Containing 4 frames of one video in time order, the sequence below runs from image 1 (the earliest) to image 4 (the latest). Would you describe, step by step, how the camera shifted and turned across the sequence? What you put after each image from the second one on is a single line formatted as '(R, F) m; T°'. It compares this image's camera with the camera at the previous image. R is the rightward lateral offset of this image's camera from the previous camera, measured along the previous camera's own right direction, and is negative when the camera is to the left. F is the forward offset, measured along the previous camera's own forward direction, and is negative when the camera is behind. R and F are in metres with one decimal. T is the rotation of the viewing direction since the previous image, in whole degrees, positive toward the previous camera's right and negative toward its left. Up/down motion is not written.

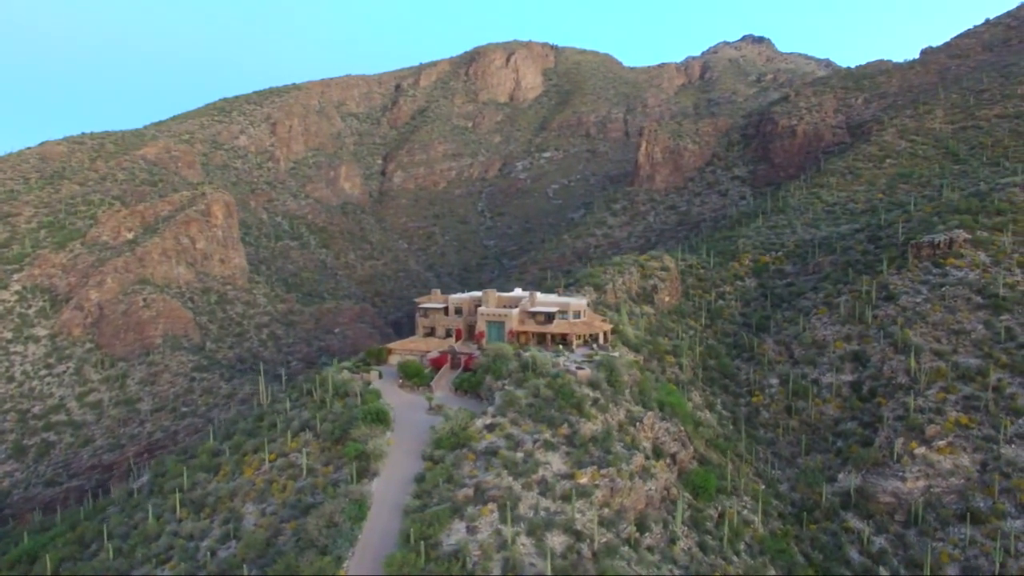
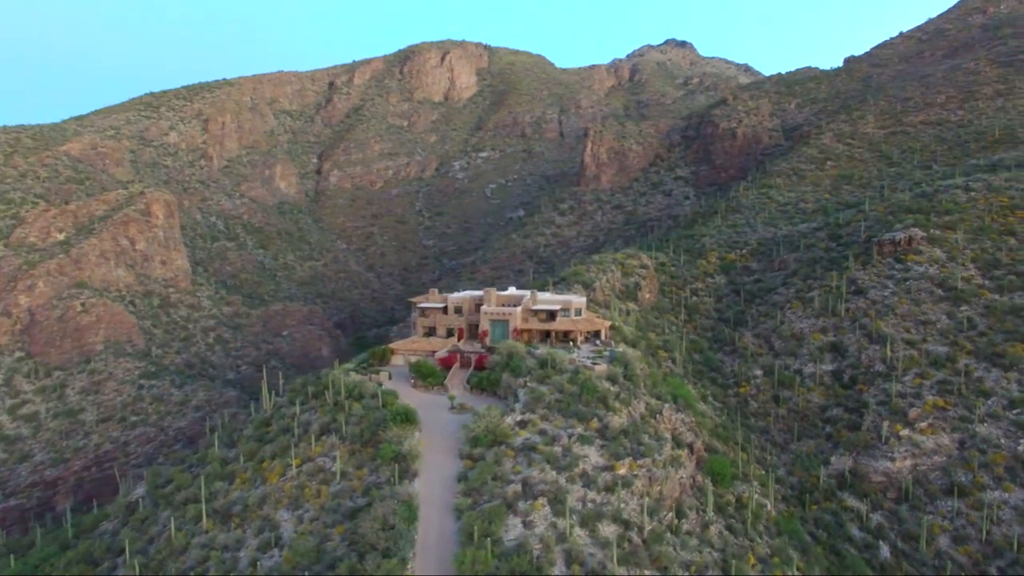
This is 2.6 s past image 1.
(-3.1, -0.2) m; +6°
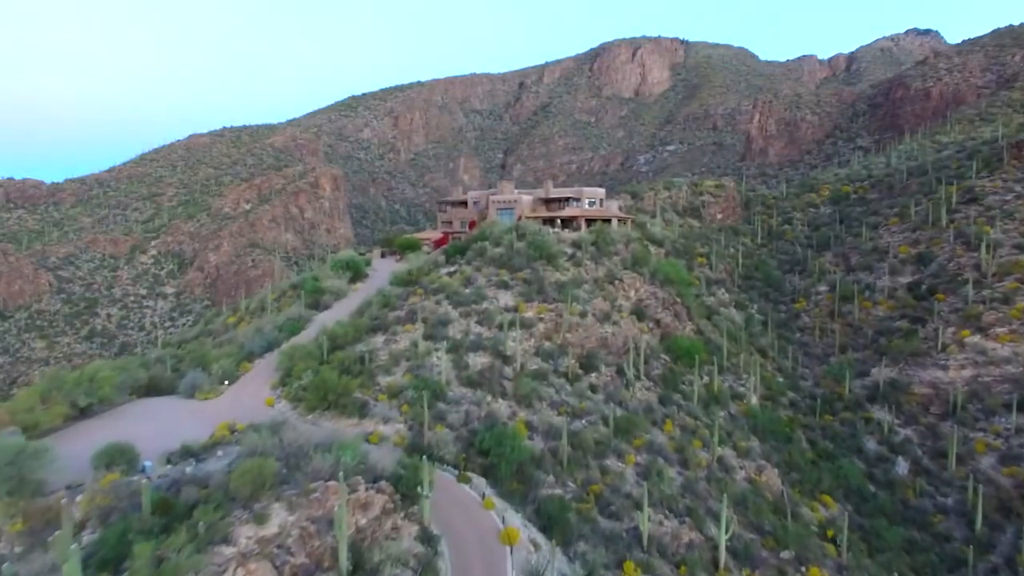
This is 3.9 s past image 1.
(-0.3, +1.7) m; +1°
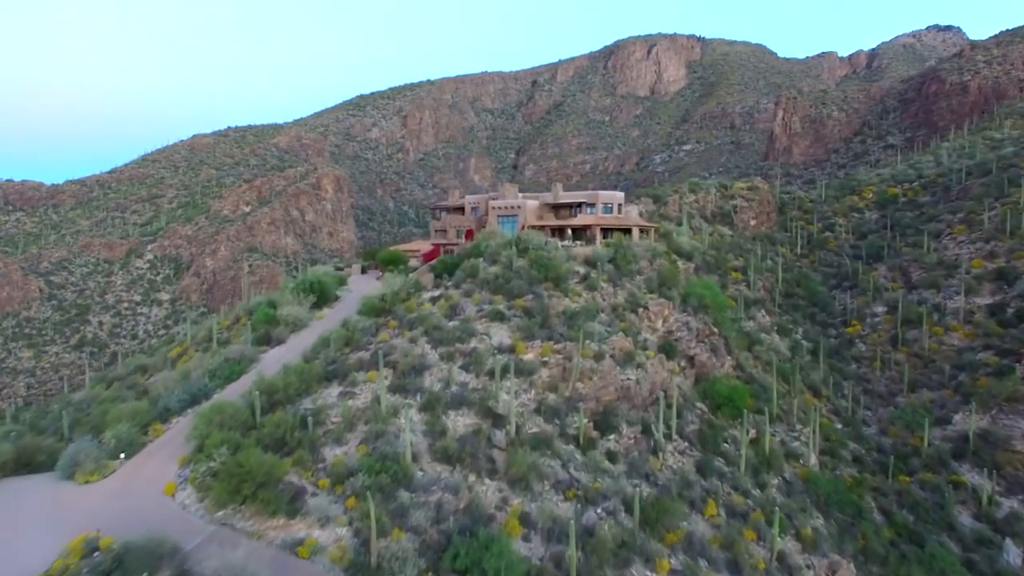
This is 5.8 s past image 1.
(+0.5, +4.8) m; -1°
